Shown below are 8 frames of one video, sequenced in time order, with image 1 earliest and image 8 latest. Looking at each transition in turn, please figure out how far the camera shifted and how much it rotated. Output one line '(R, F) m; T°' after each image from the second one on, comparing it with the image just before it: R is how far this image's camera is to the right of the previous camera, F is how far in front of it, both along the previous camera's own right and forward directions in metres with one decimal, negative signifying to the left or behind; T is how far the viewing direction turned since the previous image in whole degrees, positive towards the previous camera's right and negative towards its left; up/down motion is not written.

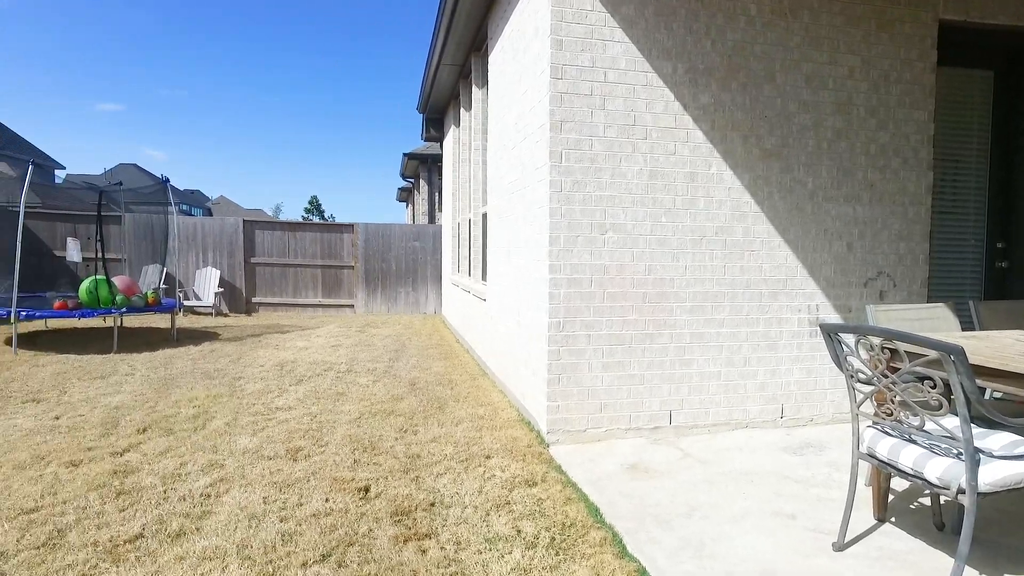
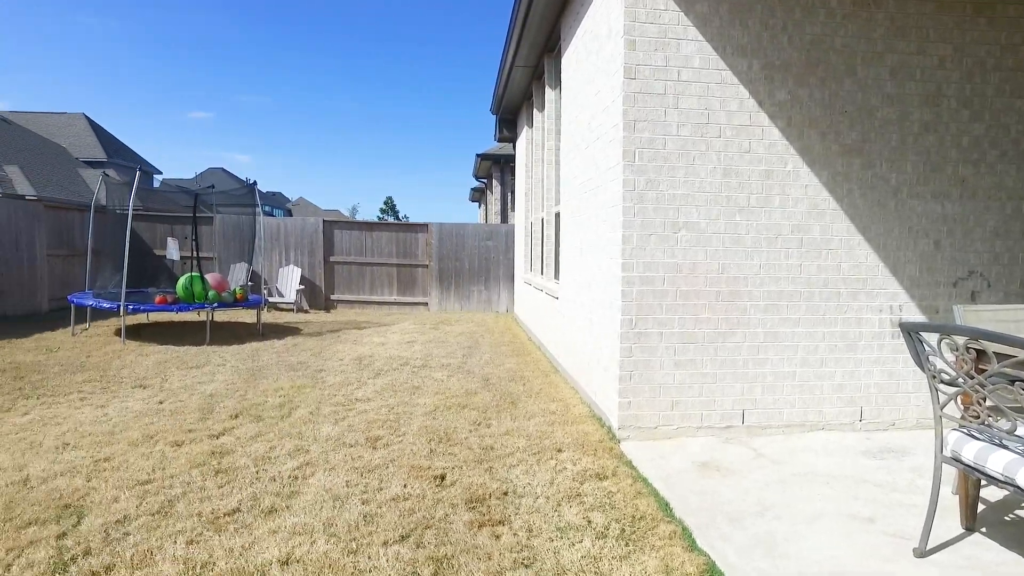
(0.0, -0.1) m; -6°
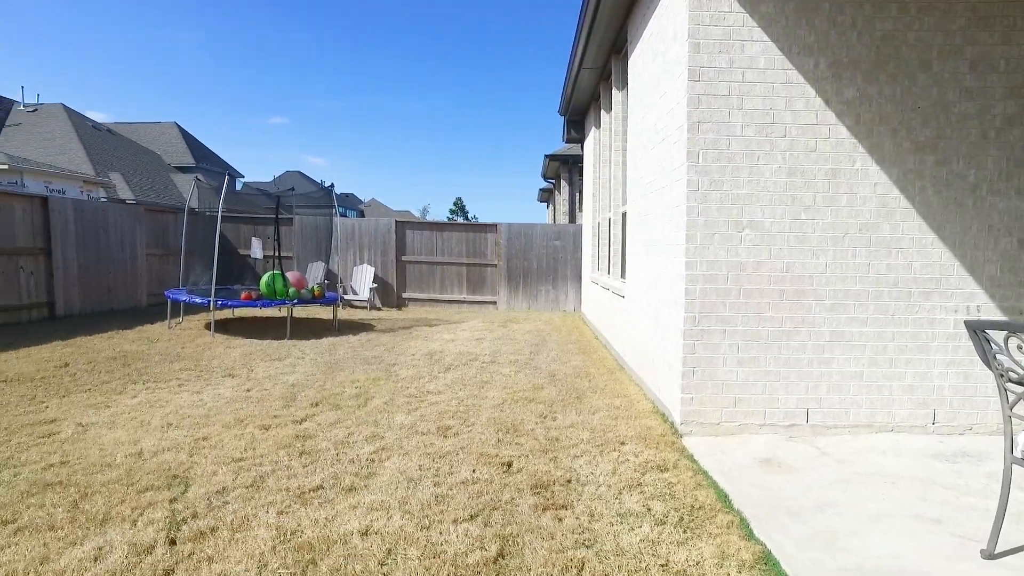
(0.0, -0.1) m; -6°
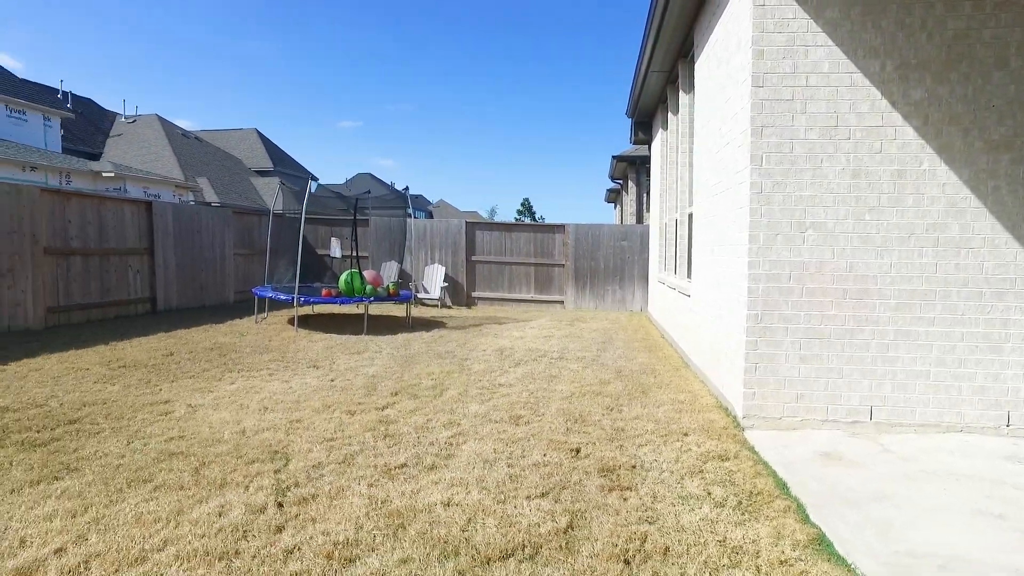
(0.0, -0.2) m; -5°
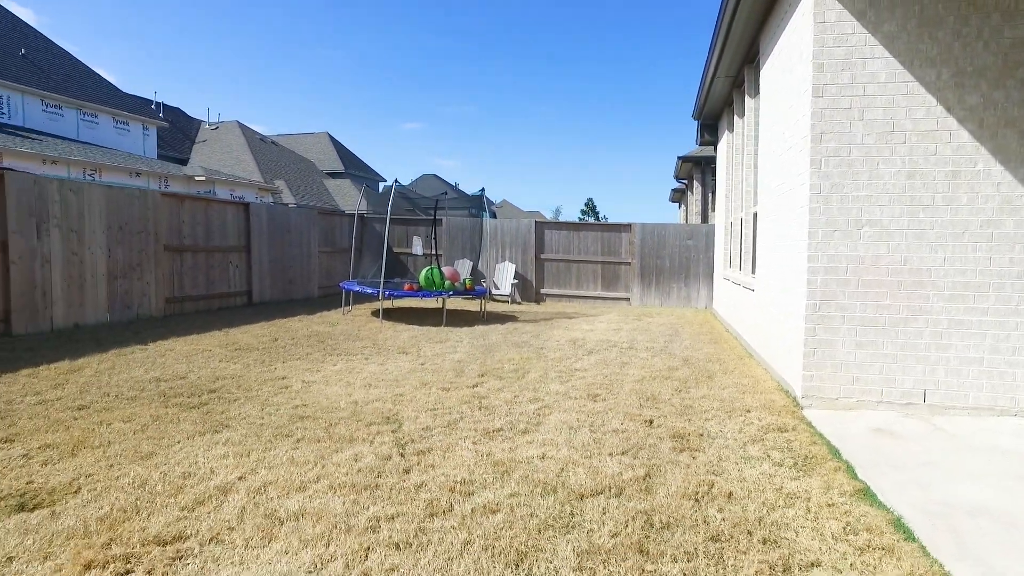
(-0.1, -0.4) m; -5°
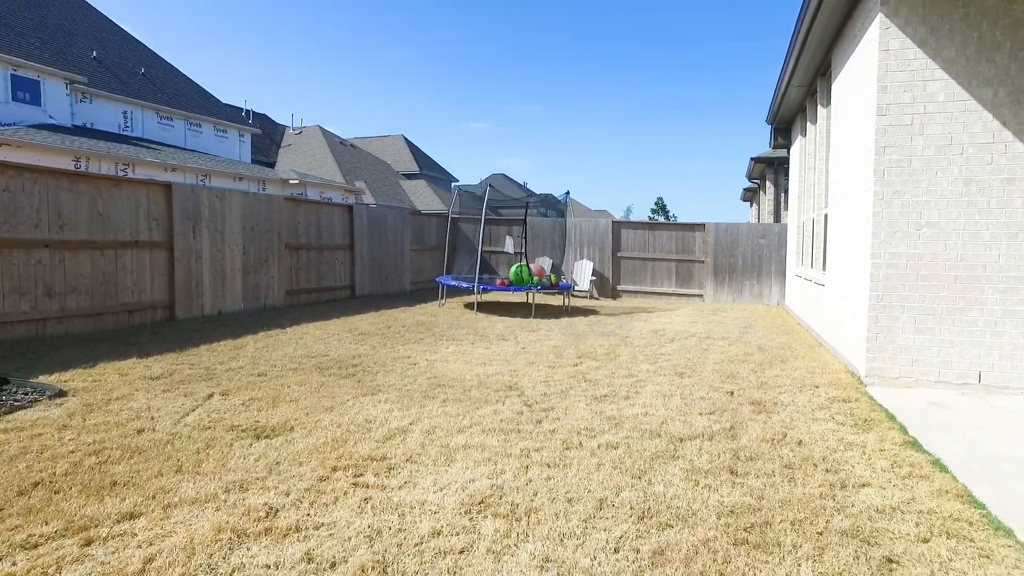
(-0.2, -0.7) m; -5°
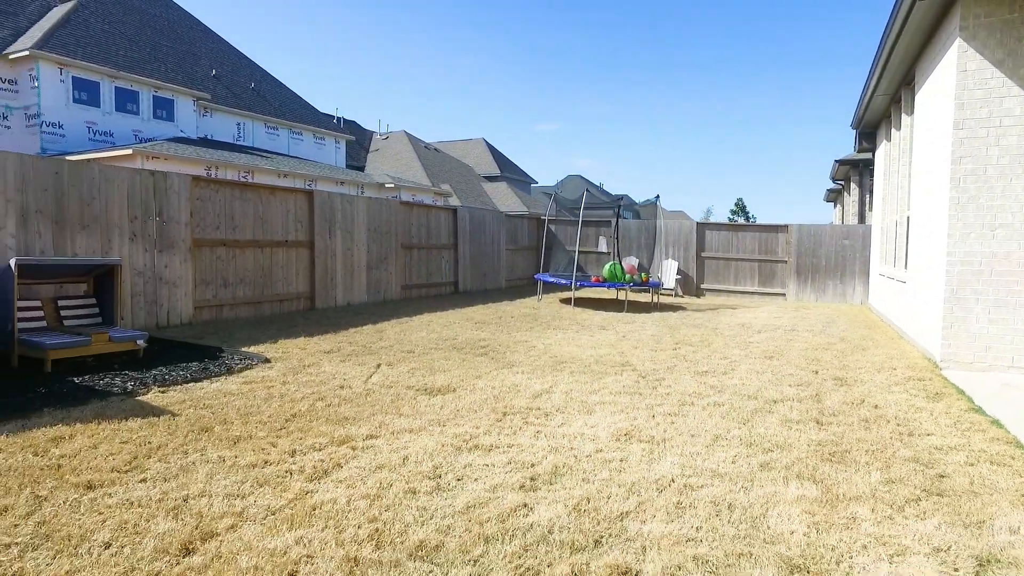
(-0.3, -0.8) m; -6°
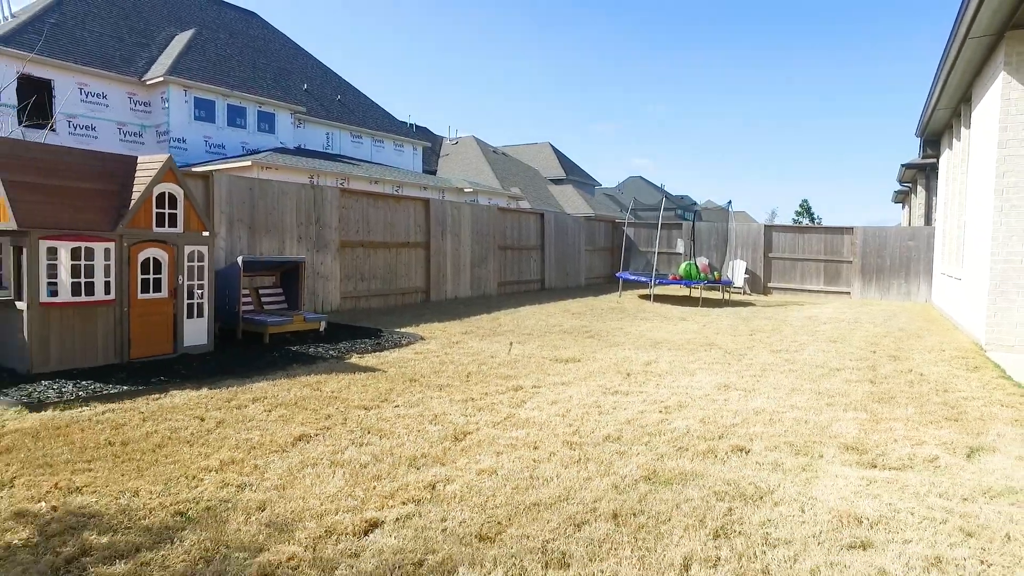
(-0.4, -1.2) m; -5°
